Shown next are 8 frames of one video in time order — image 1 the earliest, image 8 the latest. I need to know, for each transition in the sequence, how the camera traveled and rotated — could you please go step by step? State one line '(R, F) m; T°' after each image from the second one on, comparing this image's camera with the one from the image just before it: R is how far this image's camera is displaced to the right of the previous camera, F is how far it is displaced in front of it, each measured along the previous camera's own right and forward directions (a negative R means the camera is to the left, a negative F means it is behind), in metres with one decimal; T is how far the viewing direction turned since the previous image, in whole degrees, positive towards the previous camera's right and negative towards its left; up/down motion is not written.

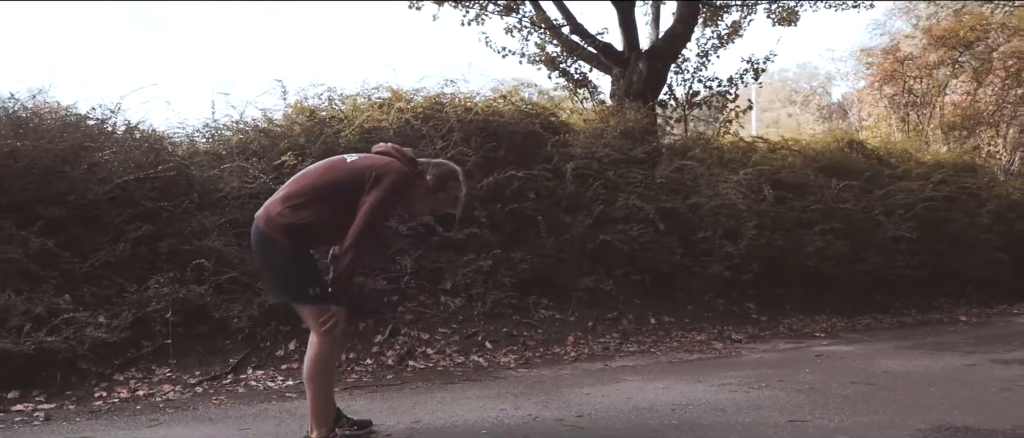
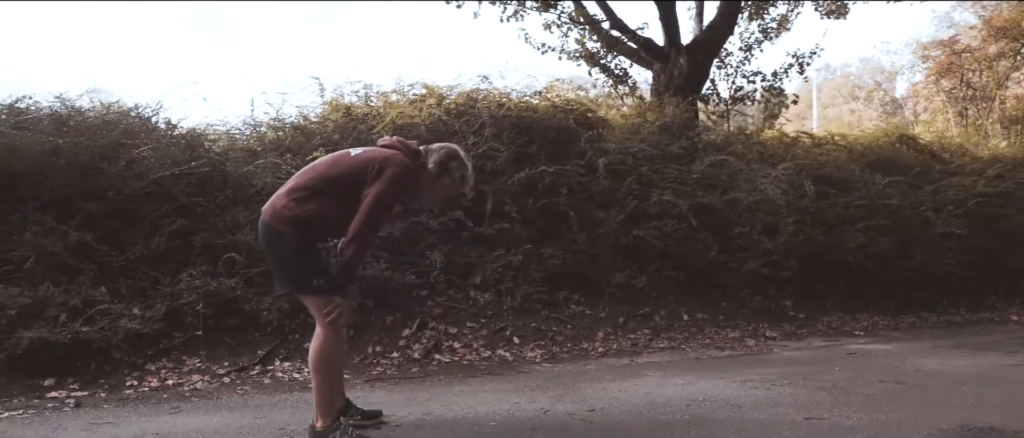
(+0.2, 0.0) m; -4°
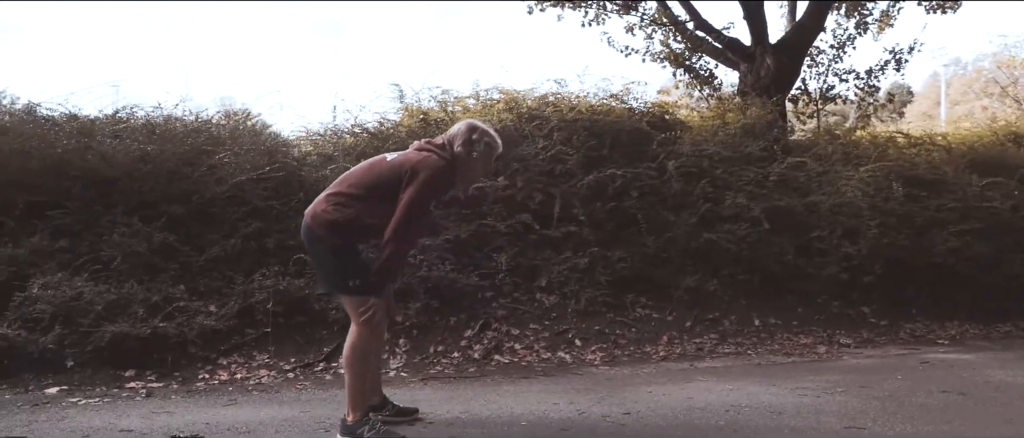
(+0.4, 0.0) m; -7°
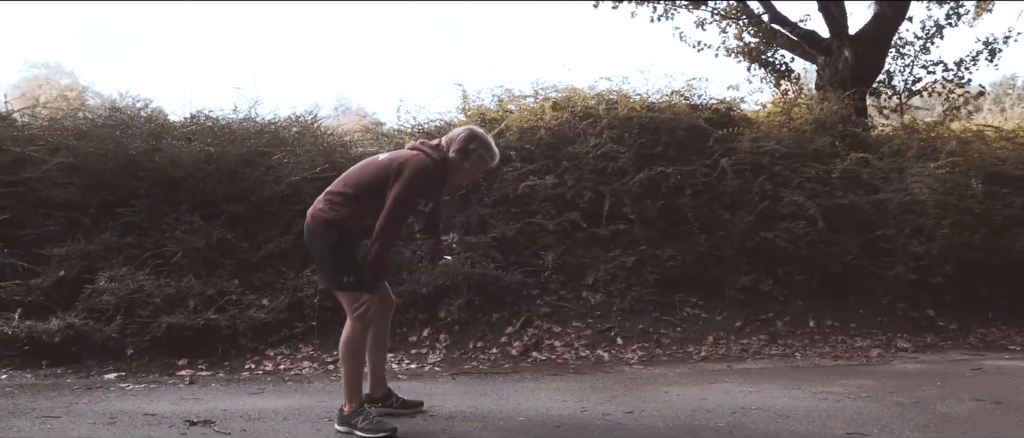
(+0.5, 0.0) m; -7°
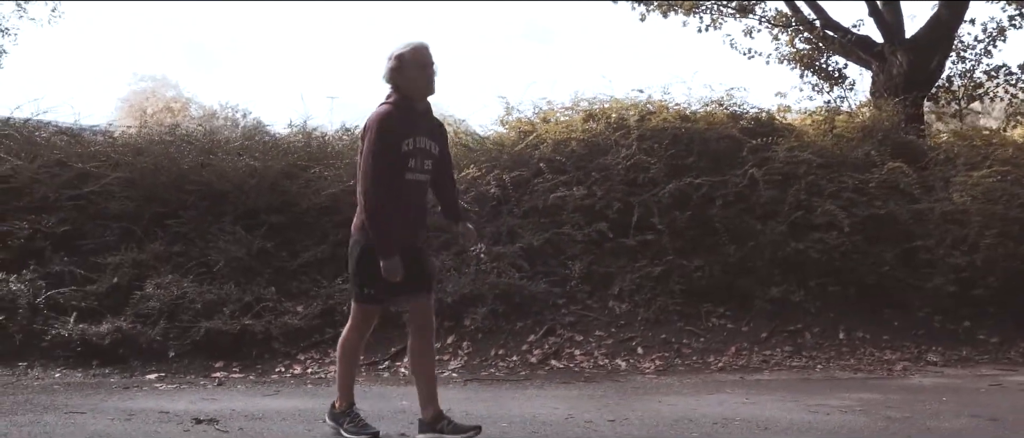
(+0.5, -0.2) m; -6°
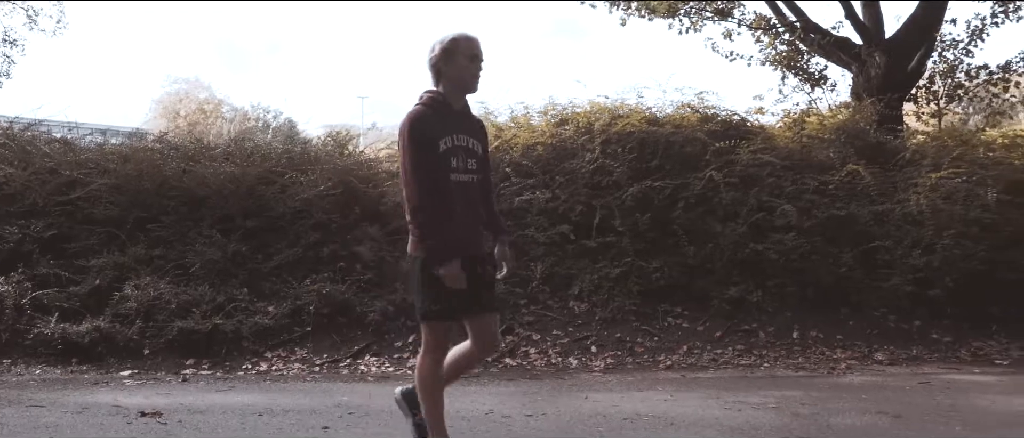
(+0.6, -0.2) m; -2°
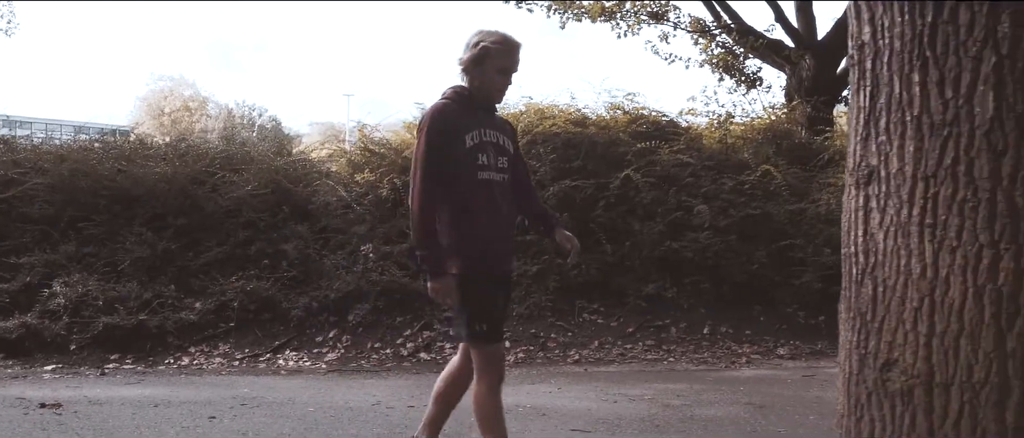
(+0.6, -0.2) m; 0°
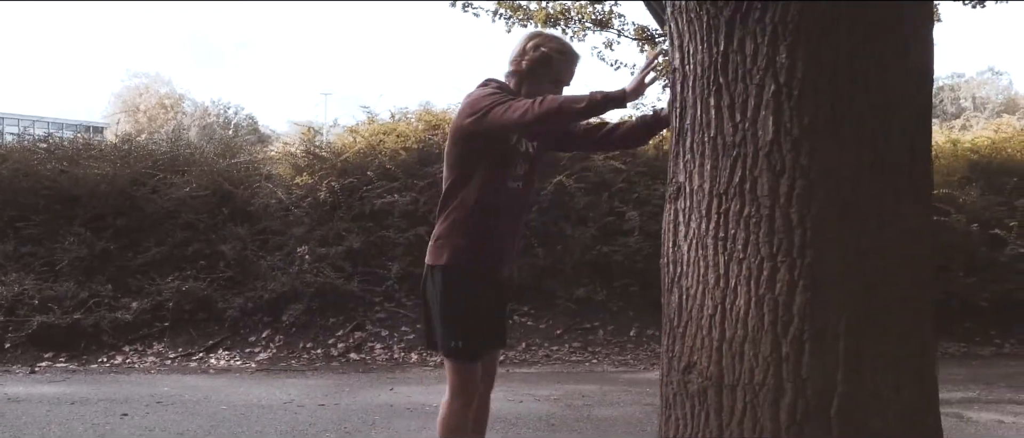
(+0.4, -0.2) m; +1°
